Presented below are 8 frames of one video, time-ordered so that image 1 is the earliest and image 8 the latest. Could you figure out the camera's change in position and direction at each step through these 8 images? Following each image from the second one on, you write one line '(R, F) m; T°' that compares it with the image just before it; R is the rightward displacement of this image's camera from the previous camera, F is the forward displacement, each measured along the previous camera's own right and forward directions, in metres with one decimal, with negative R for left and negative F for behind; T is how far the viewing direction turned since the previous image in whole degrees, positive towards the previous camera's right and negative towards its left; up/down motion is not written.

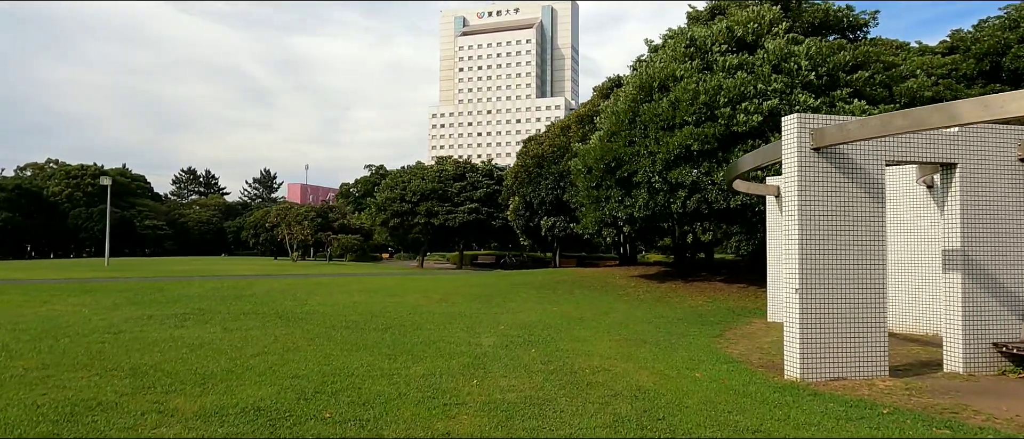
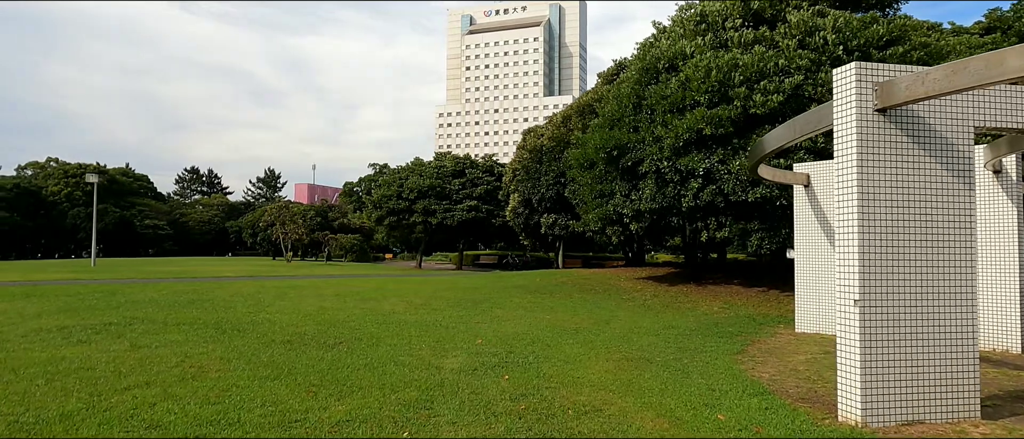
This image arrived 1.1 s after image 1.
(+0.4, +1.9) m; -1°
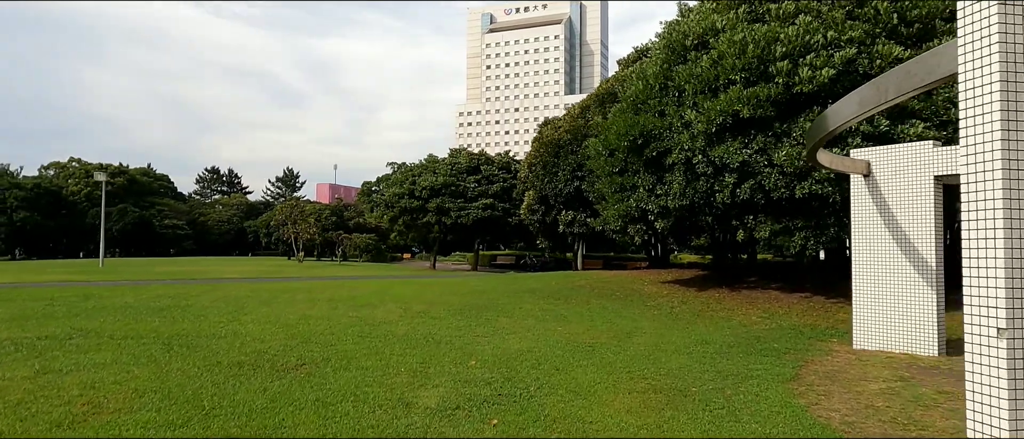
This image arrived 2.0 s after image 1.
(+0.2, +1.7) m; -2°
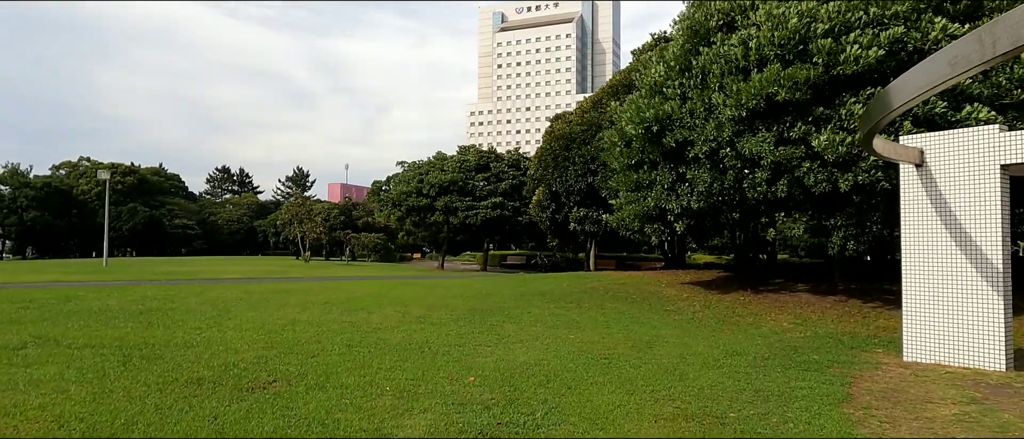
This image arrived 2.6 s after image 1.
(+0.1, +1.0) m; -1°
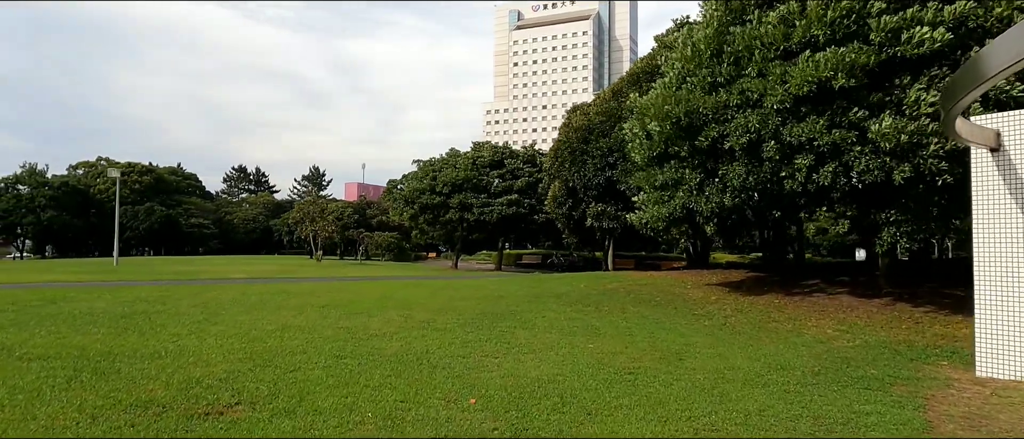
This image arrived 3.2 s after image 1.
(+0.1, +1.1) m; -1°
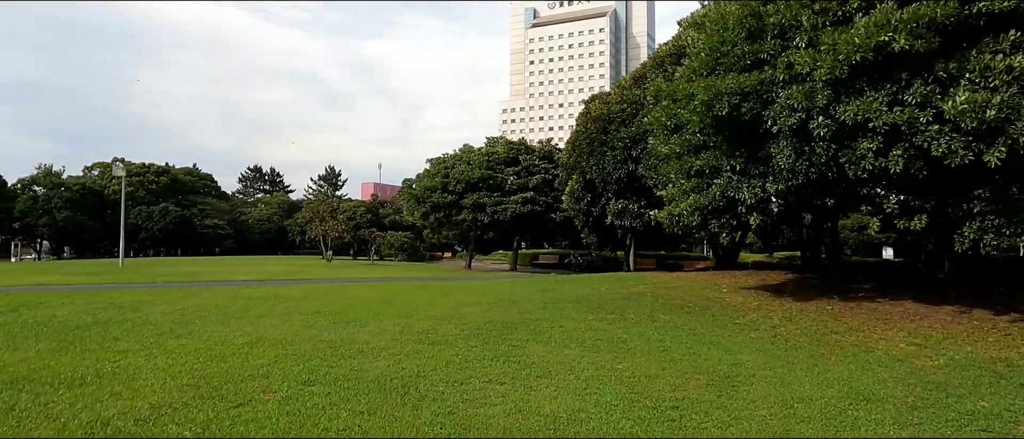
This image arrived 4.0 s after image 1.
(+0.1, +1.5) m; -1°
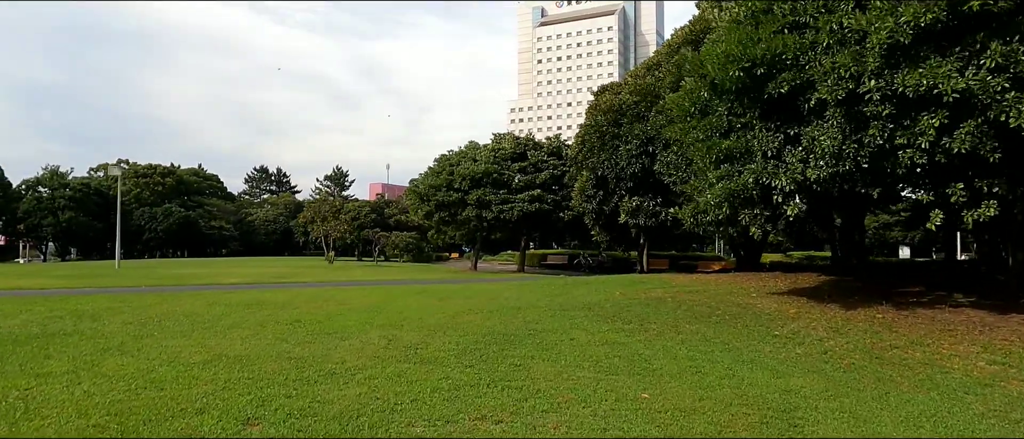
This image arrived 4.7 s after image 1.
(+0.1, +1.4) m; -1°
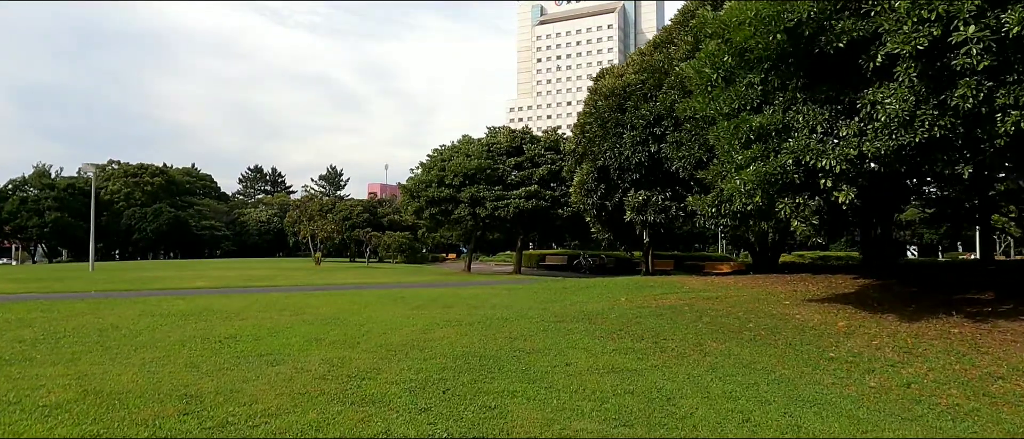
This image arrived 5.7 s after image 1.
(+0.2, +2.0) m; 0°
